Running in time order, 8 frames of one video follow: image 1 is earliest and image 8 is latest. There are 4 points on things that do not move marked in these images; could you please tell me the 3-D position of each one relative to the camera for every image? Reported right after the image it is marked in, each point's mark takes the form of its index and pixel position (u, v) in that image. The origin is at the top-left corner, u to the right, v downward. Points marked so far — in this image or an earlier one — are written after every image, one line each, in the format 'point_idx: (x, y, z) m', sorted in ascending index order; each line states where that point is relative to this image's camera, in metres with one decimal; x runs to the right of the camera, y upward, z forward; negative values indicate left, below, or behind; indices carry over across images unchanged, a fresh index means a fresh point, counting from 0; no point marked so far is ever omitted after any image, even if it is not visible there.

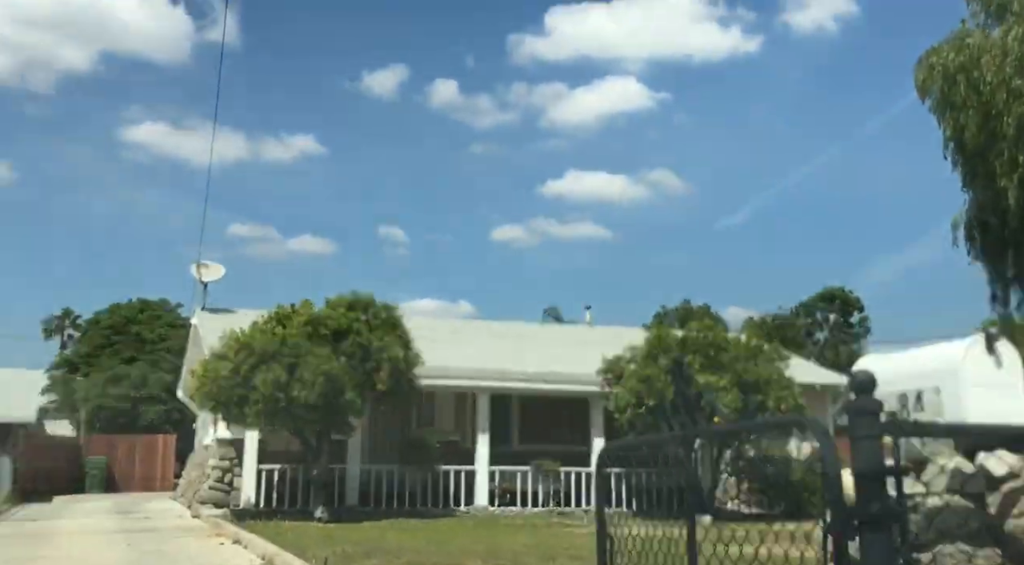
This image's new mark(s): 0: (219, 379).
0: (-5.2, -1.7, +16.7) m
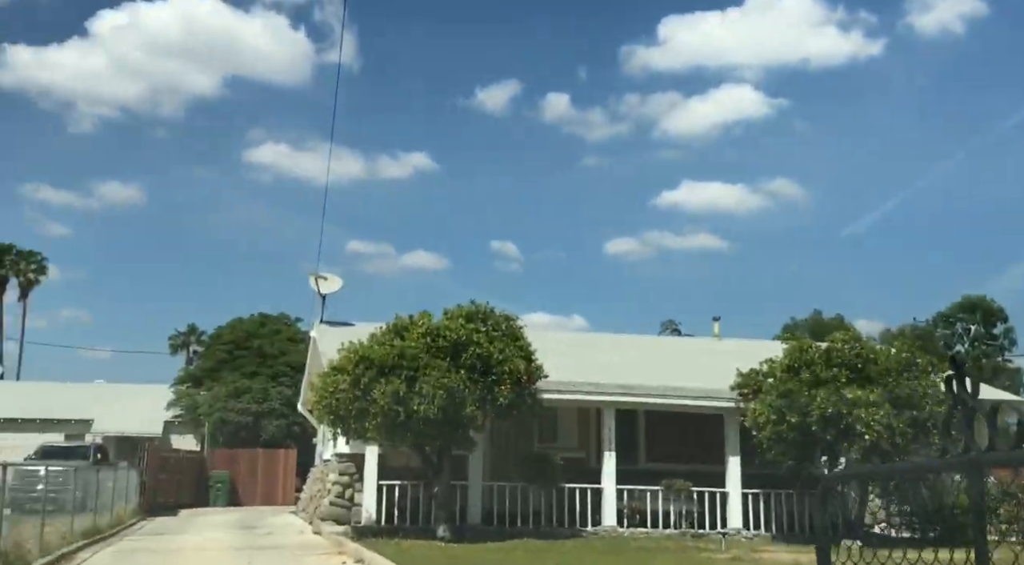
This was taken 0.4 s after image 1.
0: (-3.0, -1.9, +16.2) m
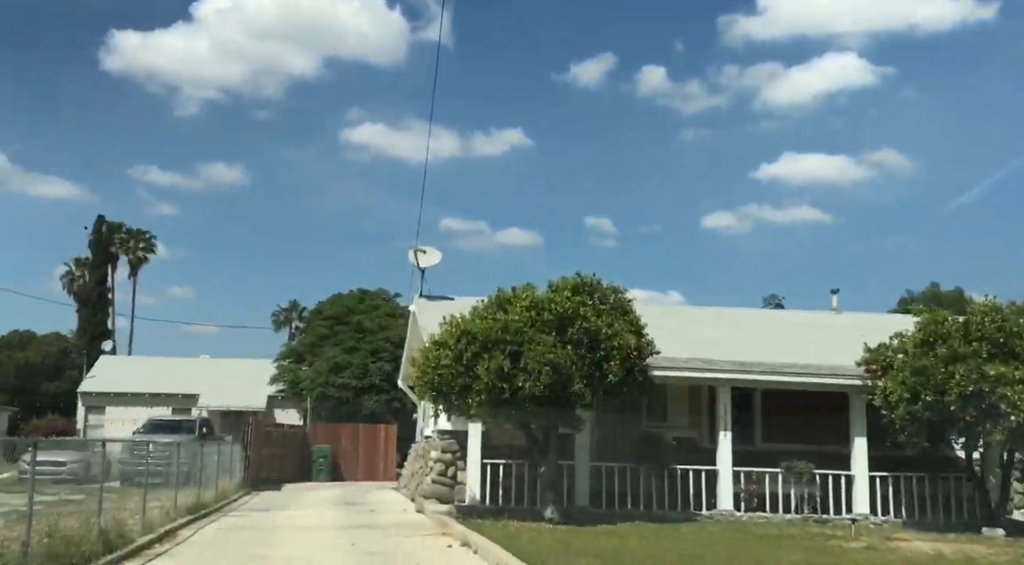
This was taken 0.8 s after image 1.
0: (-1.2, -1.4, +15.6) m
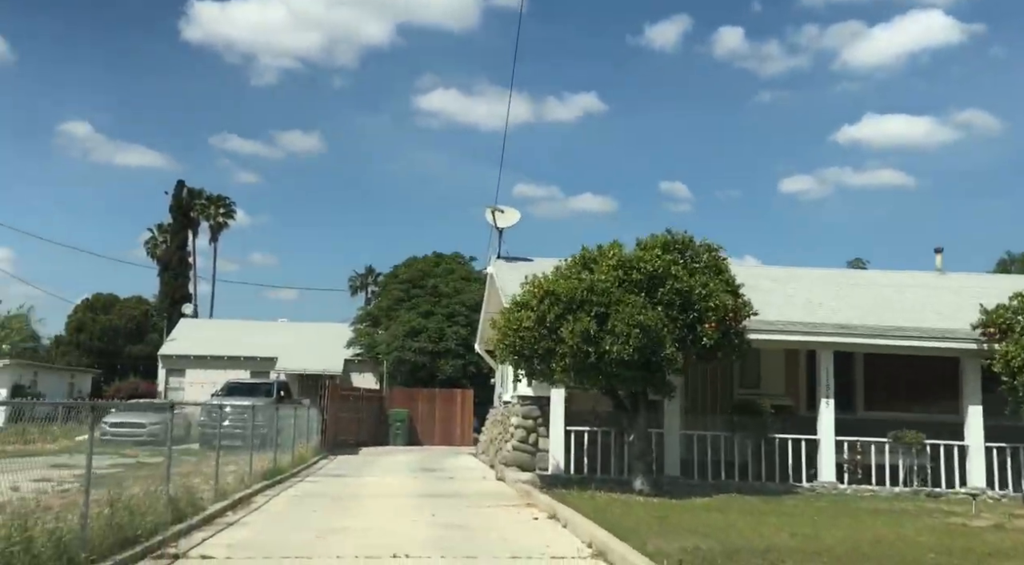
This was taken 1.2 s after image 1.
0: (+0.1, -0.7, +14.7) m
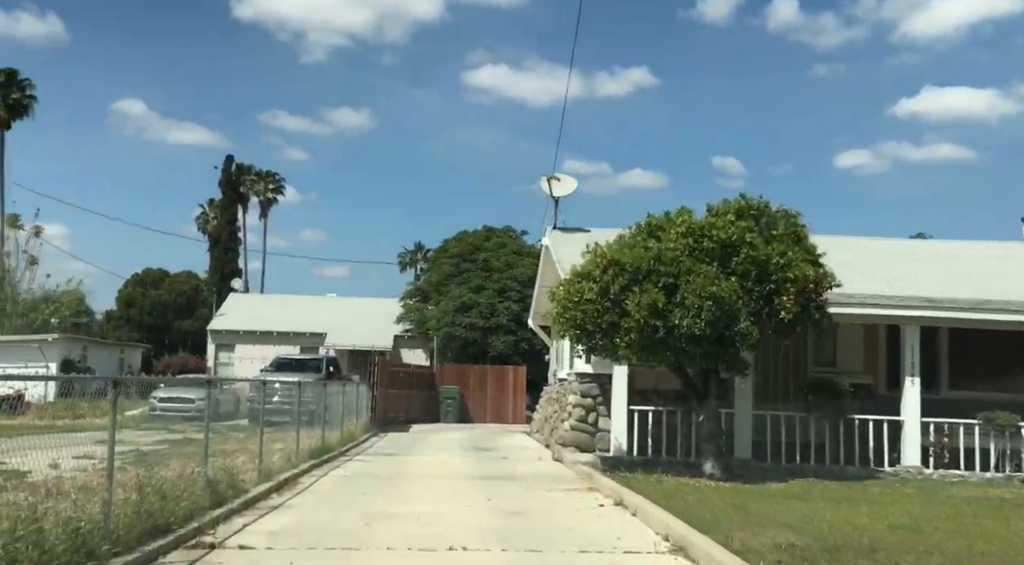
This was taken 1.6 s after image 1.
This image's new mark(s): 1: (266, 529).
0: (+1.0, -0.3, +13.7) m
1: (-2.3, -2.3, +9.0) m
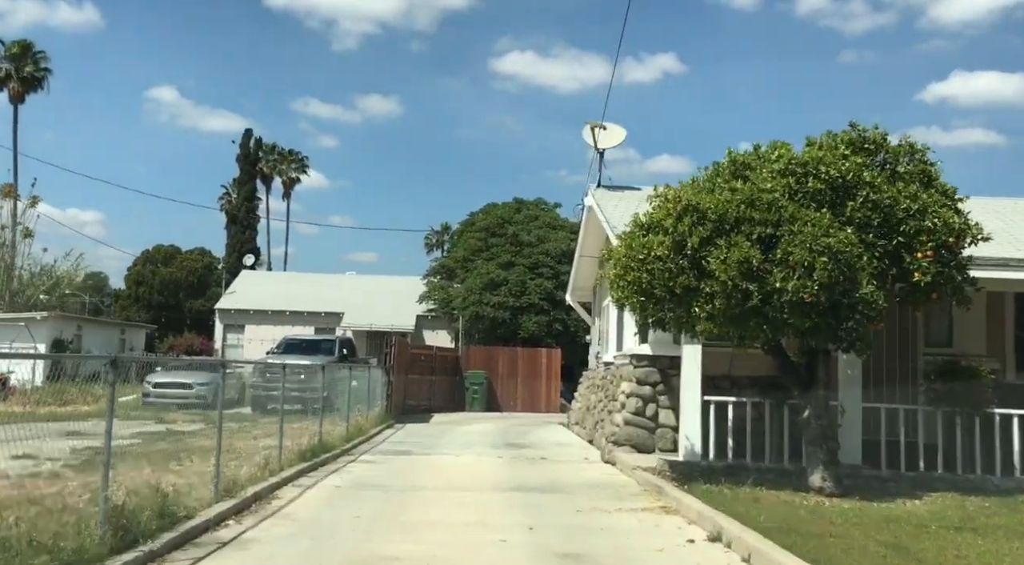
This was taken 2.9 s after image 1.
0: (+1.5, +0.2, +10.5) m
1: (-2.0, -1.9, +5.8) m
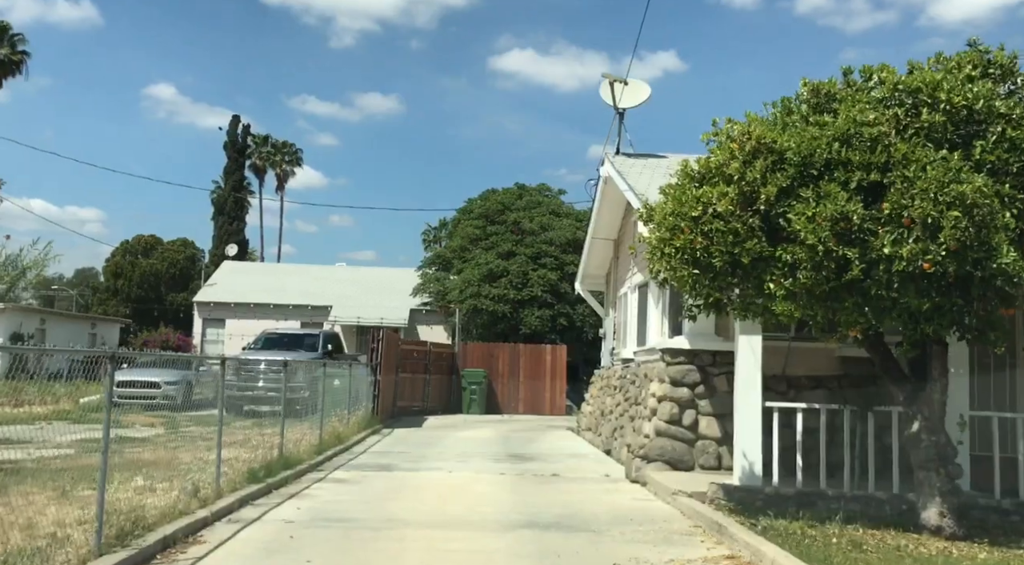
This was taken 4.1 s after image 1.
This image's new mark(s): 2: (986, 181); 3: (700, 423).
0: (+1.6, +0.5, +7.8) m
1: (-1.9, -1.6, +3.2) m
2: (+3.5, +0.8, +7.1) m
3: (+2.2, -1.6, +11.1) m
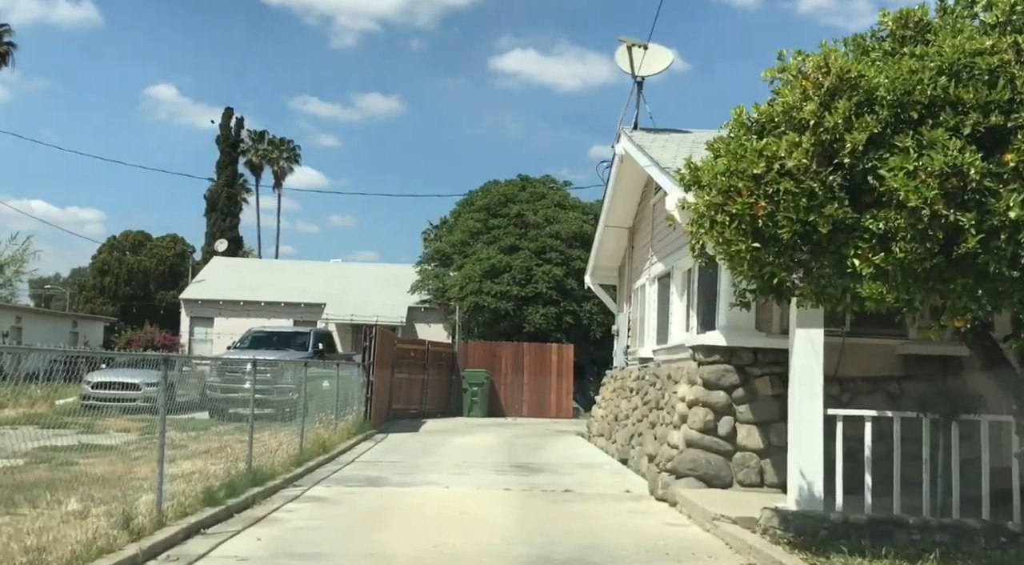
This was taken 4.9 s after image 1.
0: (+1.7, +0.7, +6.2) m
1: (-1.8, -1.5, +1.5) m
2: (+3.6, +0.9, +5.5) m
3: (+2.3, -1.5, +9.5) m
